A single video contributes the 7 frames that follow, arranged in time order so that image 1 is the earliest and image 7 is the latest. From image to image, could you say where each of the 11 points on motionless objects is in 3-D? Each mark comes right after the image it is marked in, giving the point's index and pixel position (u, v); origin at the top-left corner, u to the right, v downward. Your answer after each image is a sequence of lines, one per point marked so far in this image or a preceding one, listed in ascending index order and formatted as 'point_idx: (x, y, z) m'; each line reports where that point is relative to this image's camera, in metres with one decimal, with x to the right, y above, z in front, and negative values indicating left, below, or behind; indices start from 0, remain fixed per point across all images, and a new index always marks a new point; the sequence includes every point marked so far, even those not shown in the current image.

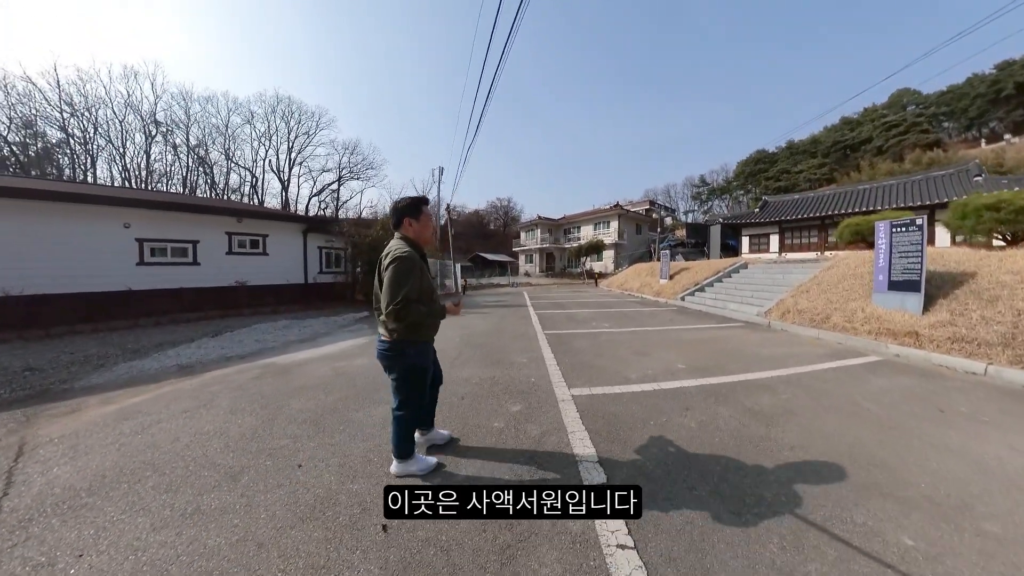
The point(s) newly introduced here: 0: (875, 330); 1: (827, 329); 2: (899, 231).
0: (+4.9, -0.6, +4.7) m
1: (+4.8, -0.6, +5.3) m
2: (+5.5, +0.8, +4.9) m
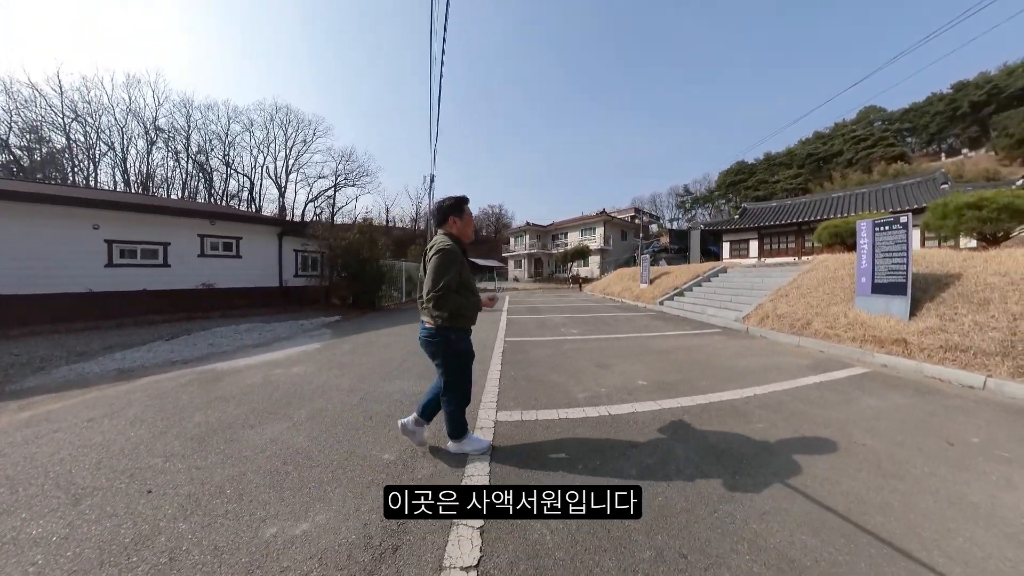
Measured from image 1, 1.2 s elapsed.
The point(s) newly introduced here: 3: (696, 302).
0: (+4.3, -0.6, +4.3) m
1: (+4.1, -0.7, +4.9) m
2: (+4.9, +0.7, +4.5) m
3: (+4.8, -0.4, +9.1) m
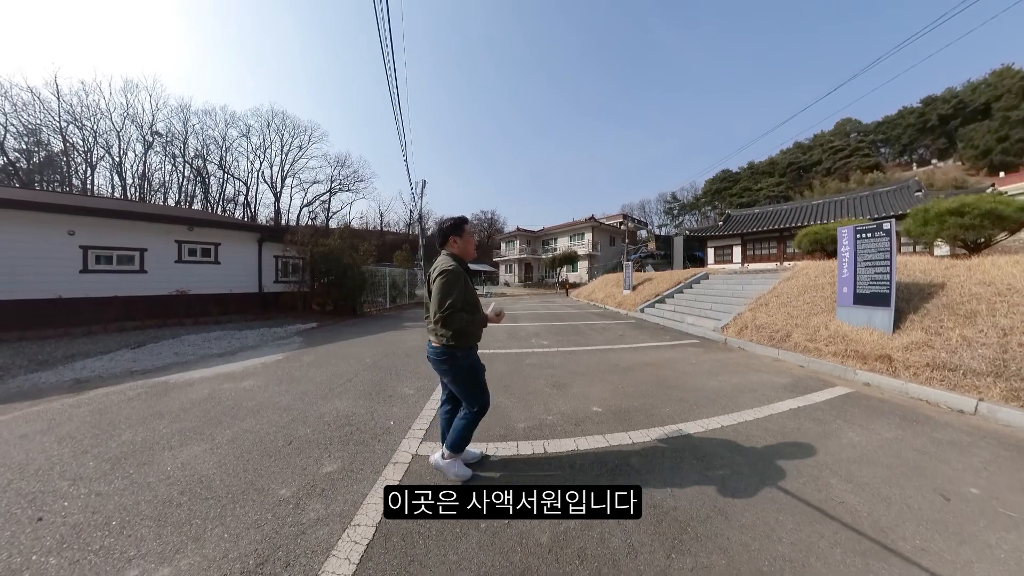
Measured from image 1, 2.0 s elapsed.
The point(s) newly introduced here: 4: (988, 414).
0: (+3.8, -0.8, +4.0) m
1: (+3.6, -0.8, +4.5) m
2: (+4.3, +0.6, +4.3) m
3: (+4.2, -0.6, +8.8) m
4: (+3.6, -1.0, +2.6) m
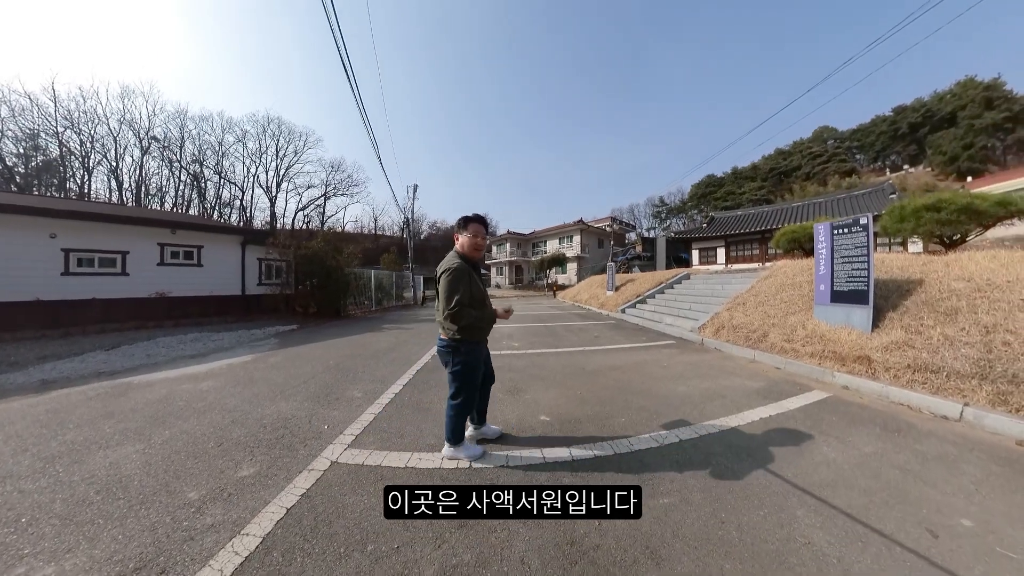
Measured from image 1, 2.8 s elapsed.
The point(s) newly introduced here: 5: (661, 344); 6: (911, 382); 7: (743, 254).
0: (+3.3, -0.7, +3.7) m
1: (+3.1, -0.8, +4.3) m
2: (+3.9, +0.6, +4.1) m
3: (+3.6, -0.5, +8.6) m
4: (+3.2, -0.9, +2.4) m
5: (+2.5, -0.9, +5.7) m
6: (+3.4, -0.8, +2.9) m
7: (+12.4, +1.8, +18.6) m
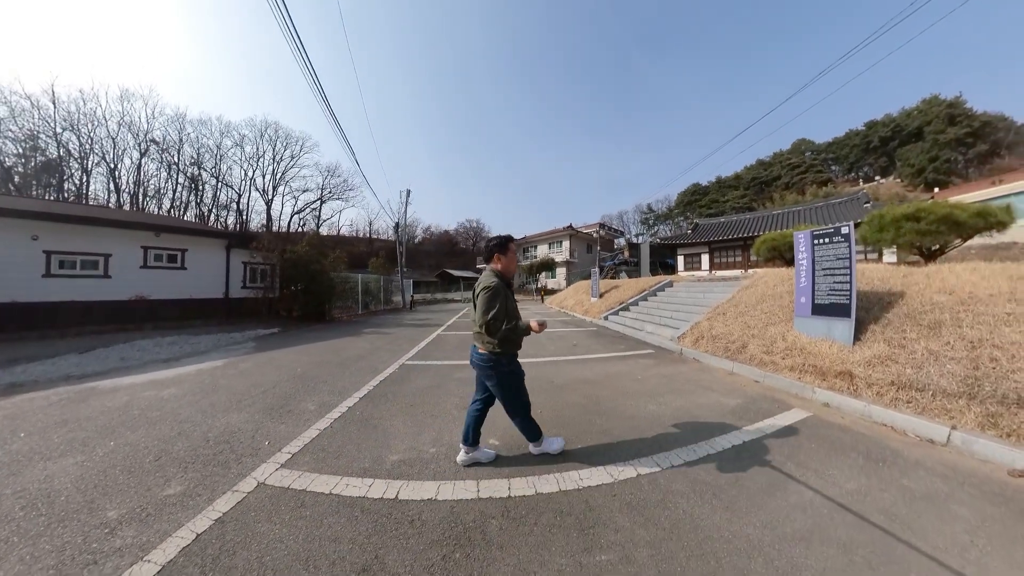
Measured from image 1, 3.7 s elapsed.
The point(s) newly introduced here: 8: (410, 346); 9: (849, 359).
0: (+2.9, -0.8, +3.5) m
1: (+2.7, -0.9, +4.1) m
2: (+3.5, +0.5, +3.9) m
3: (+3.0, -0.7, +8.4) m
4: (+2.9, -1.0, +2.2) m
5: (+2.0, -1.0, +5.4) m
6: (+3.0, -0.9, +2.7) m
7: (+11.6, +1.5, +18.7) m
8: (-2.8, -1.6, +9.8) m
9: (+3.2, -0.7, +3.3) m
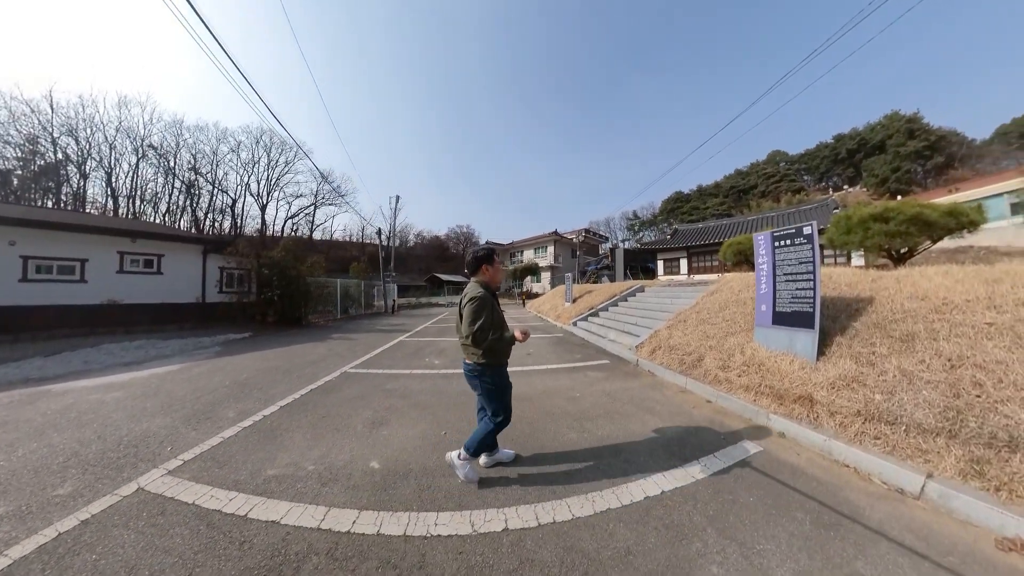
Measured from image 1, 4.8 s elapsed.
0: (+2.1, -0.9, +3.0) m
1: (+1.9, -1.0, +3.6) m
2: (+2.7, +0.5, +3.4) m
3: (+2.1, -0.8, +7.9) m
4: (+2.1, -1.0, +1.7) m
5: (+1.2, -1.1, +4.9) m
6: (+2.2, -0.9, +2.2) m
7: (+10.4, +1.2, +18.4) m
8: (-3.8, -1.7, +9.1) m
9: (+2.4, -0.7, +2.8) m
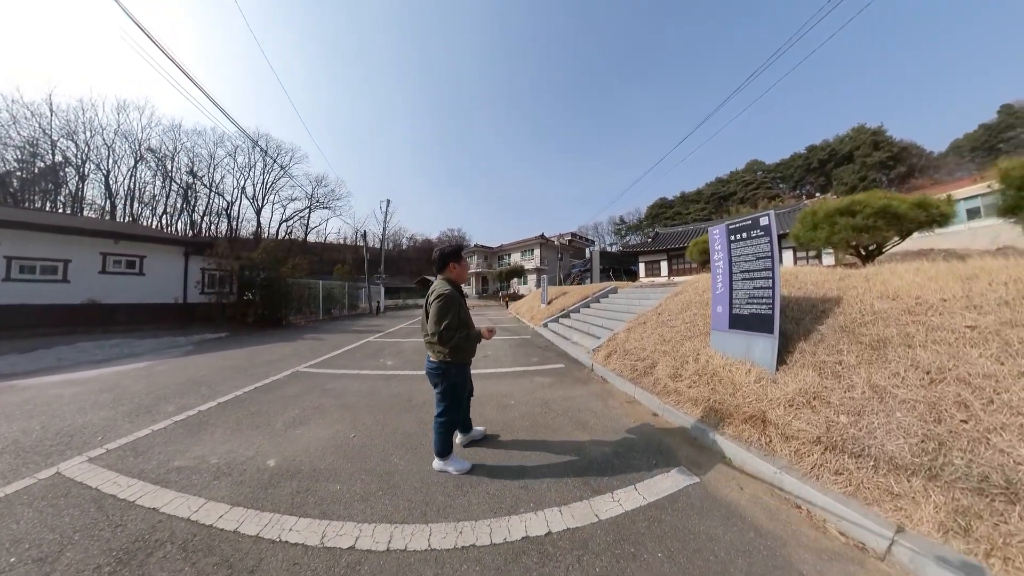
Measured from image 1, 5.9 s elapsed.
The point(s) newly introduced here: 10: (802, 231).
0: (+1.4, -0.9, +2.6) m
1: (+1.2, -0.9, +3.1) m
2: (+2.0, +0.5, +3.0) m
3: (+1.3, -0.8, +7.4) m
4: (+1.5, -1.0, +1.2) m
5: (+0.4, -1.1, +4.4) m
6: (+1.6, -0.9, +1.8) m
7: (+9.3, +1.1, +18.2) m
8: (-4.7, -1.6, +8.5) m
9: (+1.7, -0.7, +2.3) m
10: (+5.3, +1.0, +6.0) m
